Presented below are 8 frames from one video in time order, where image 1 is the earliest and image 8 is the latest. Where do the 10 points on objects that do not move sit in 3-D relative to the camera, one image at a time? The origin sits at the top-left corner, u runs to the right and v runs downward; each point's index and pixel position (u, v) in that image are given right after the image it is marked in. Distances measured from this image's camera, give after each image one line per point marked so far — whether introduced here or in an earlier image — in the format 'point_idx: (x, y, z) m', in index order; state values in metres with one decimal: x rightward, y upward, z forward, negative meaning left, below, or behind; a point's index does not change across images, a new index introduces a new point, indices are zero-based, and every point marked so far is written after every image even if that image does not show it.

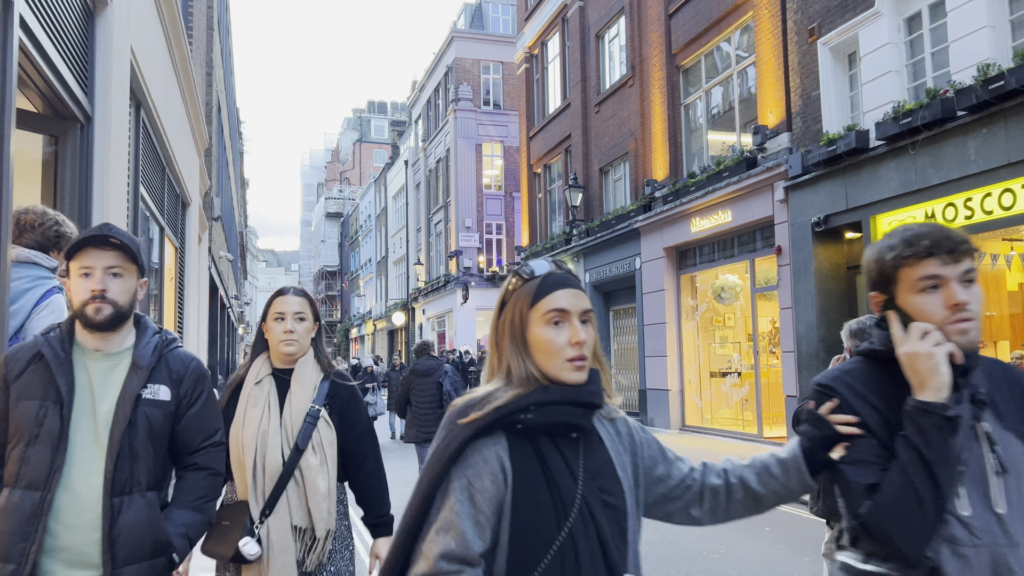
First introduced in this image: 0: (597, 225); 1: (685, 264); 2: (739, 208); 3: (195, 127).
0: (+2.0, +1.5, +19.6) m
1: (+3.5, +0.5, +16.6) m
2: (+3.9, +1.4, +14.0) m
3: (-4.1, +2.1, +10.6) m
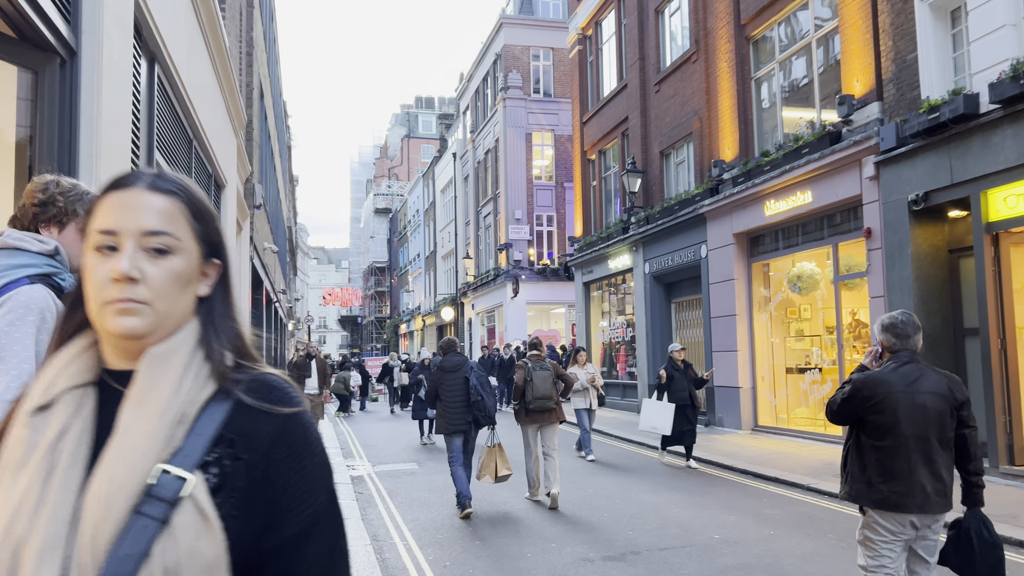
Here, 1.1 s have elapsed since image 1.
0: (+3.3, +1.7, +18.4) m
1: (+4.6, +0.7, +15.4) m
2: (+4.8, +1.6, +12.8) m
3: (-3.4, +2.2, +9.8) m
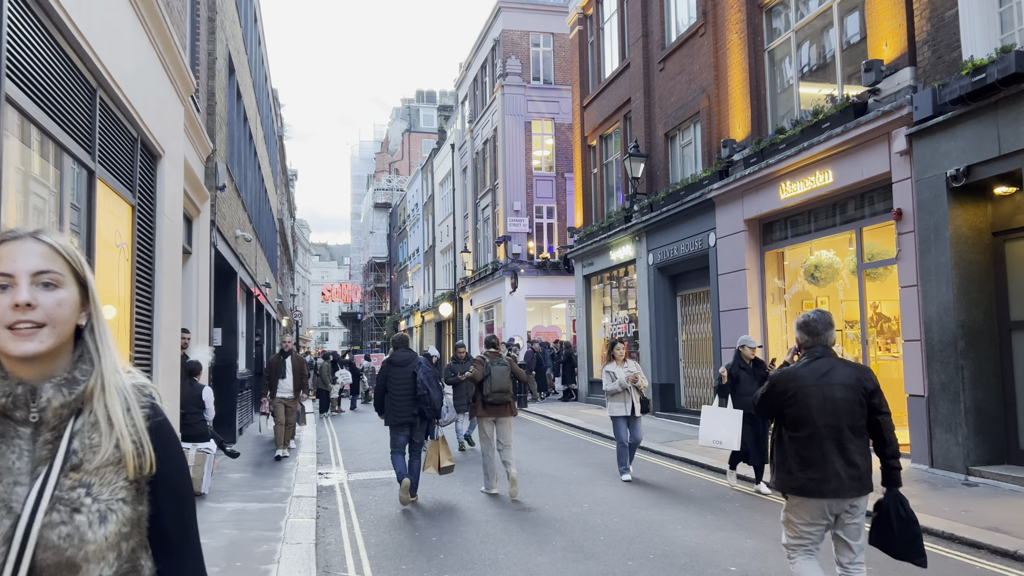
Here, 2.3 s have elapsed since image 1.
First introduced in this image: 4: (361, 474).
0: (+3.2, +1.9, +17.1) m
1: (+4.5, +0.8, +14.1) m
2: (+4.7, +1.7, +11.5) m
3: (-3.6, +2.3, +8.6) m
4: (-2.2, -2.7, +11.9) m
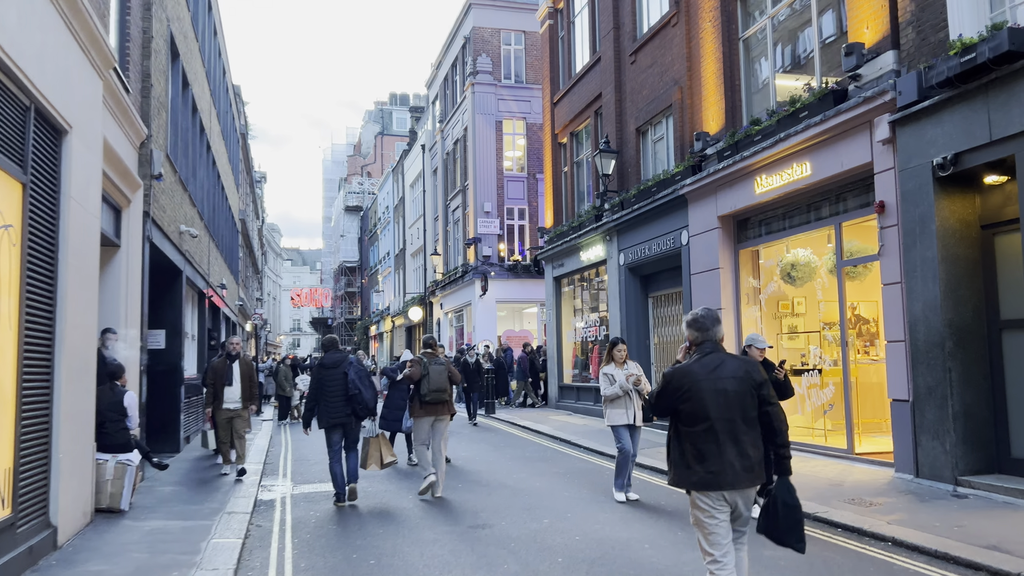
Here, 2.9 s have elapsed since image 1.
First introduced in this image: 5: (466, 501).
0: (+2.5, +1.9, +16.5) m
1: (+3.8, +0.8, +13.5) m
2: (+4.1, +1.8, +10.9) m
3: (-4.0, +2.4, +7.7) m
4: (-2.8, -2.7, +11.0) m
5: (-0.6, -2.5, +9.5) m
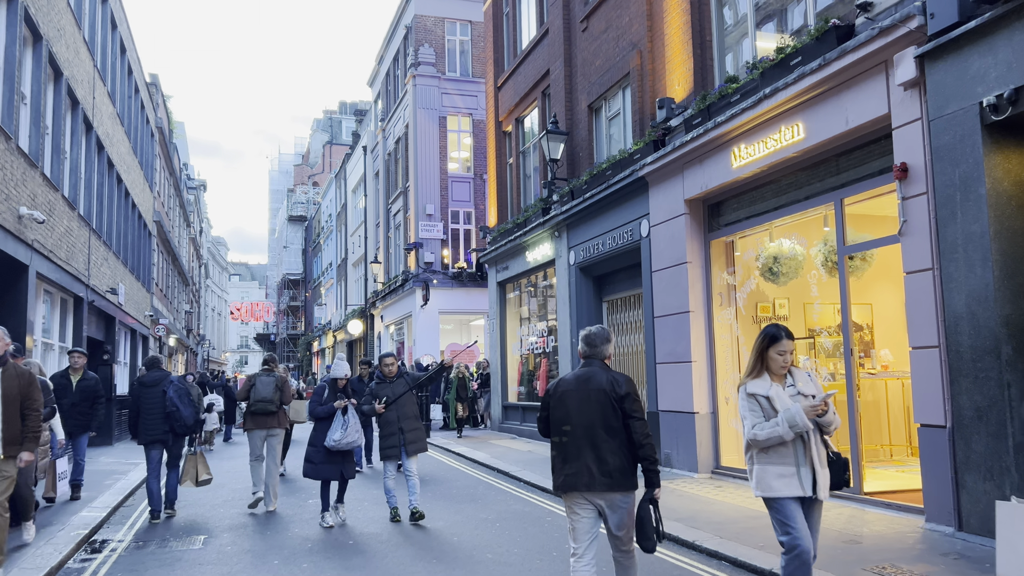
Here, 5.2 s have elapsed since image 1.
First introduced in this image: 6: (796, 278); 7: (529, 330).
0: (+1.3, +1.8, +14.1) m
1: (+2.8, +0.9, +11.1) m
2: (+3.2, +1.8, +8.6) m
3: (-4.7, +2.6, +5.0) m
4: (-3.7, -2.6, +8.3) m
5: (-1.4, -2.4, +6.9) m
6: (+3.4, +0.1, +9.7) m
7: (+0.4, -0.9, +18.0) m
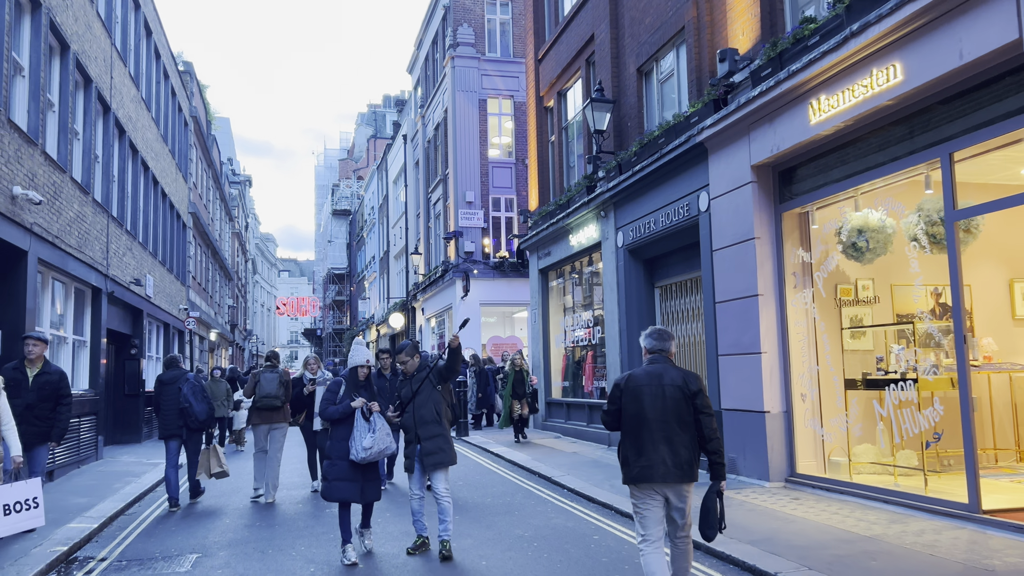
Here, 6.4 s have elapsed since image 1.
0: (+1.9, +2.1, +12.6) m
1: (+3.3, +1.1, +9.6) m
2: (+3.5, +2.1, +7.0) m
3: (-4.6, +2.7, +3.9) m
4: (-3.3, -2.4, +7.2) m
5: (-1.1, -2.2, +5.6) m
6: (+3.8, +0.4, +8.1) m
7: (+1.3, -0.7, +16.7) m
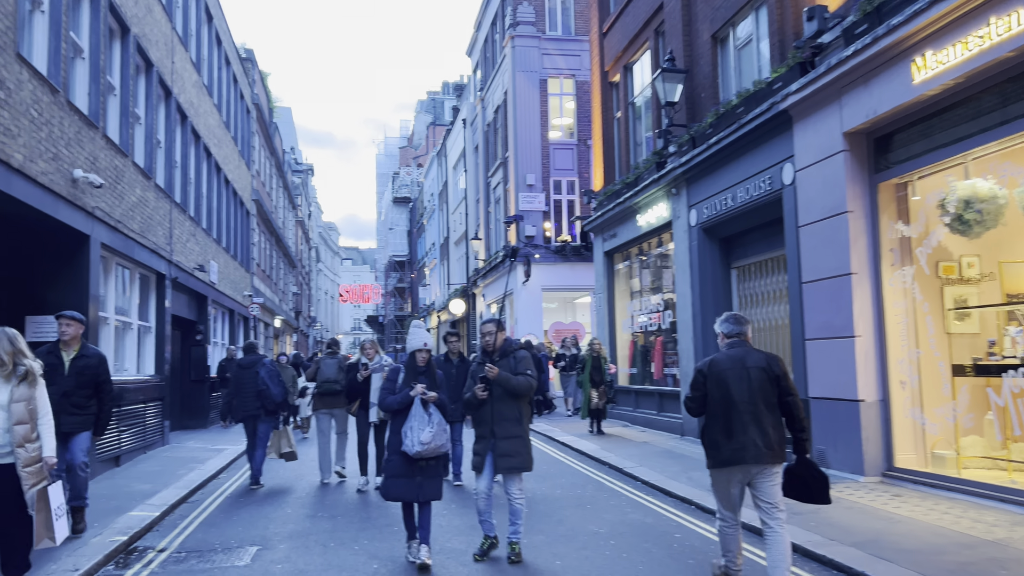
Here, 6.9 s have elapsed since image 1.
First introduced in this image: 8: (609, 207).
0: (+2.9, +2.4, +11.9) m
1: (+4.0, +1.4, +8.8) m
2: (+4.1, +2.3, +6.2) m
3: (-4.3, +2.8, +3.7) m
4: (-2.7, -2.3, +6.9) m
5: (-0.6, -2.0, +5.2) m
6: (+4.5, +0.6, +7.3) m
7: (+2.5, -0.3, +16.0) m
8: (+2.0, +1.7, +16.8) m
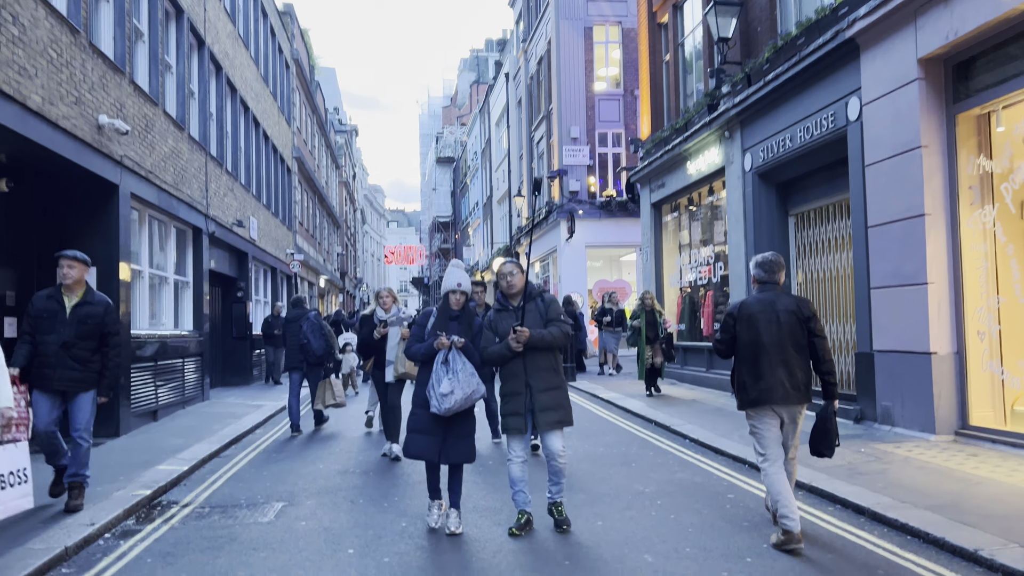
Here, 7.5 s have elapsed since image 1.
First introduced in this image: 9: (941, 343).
0: (+3.4, +3.1, +11.0) m
1: (+4.4, +1.9, +7.9) m
2: (+4.3, +2.7, +5.3) m
3: (-4.2, +3.1, +3.2) m
4: (-2.4, -1.8, +6.6) m
5: (-0.4, -1.7, +4.7) m
6: (+4.8, +1.1, +6.4) m
7: (+3.3, +0.6, +15.3) m
8: (+2.9, +2.6, +16.0) m
9: (+4.2, -0.5, +8.0) m
